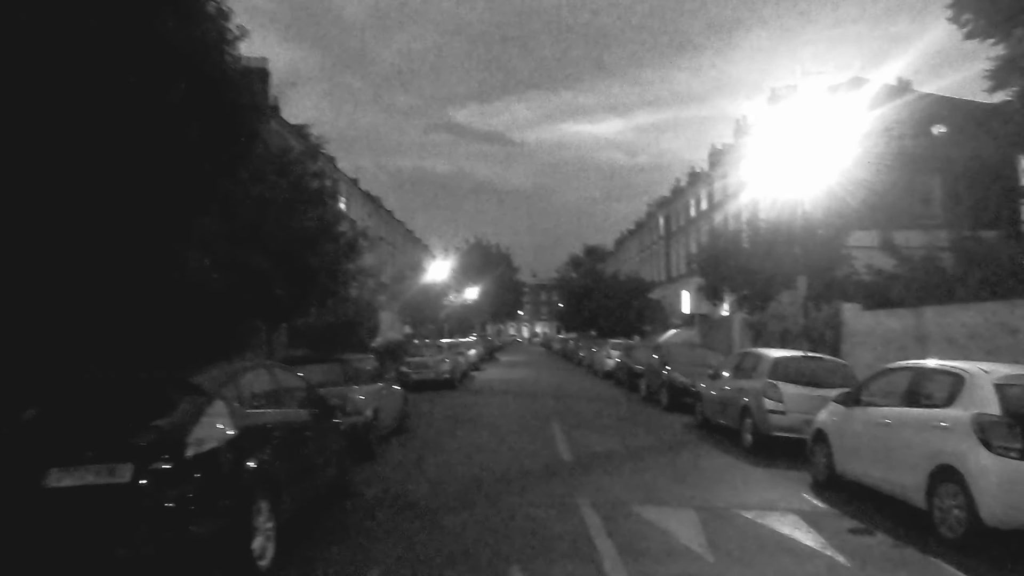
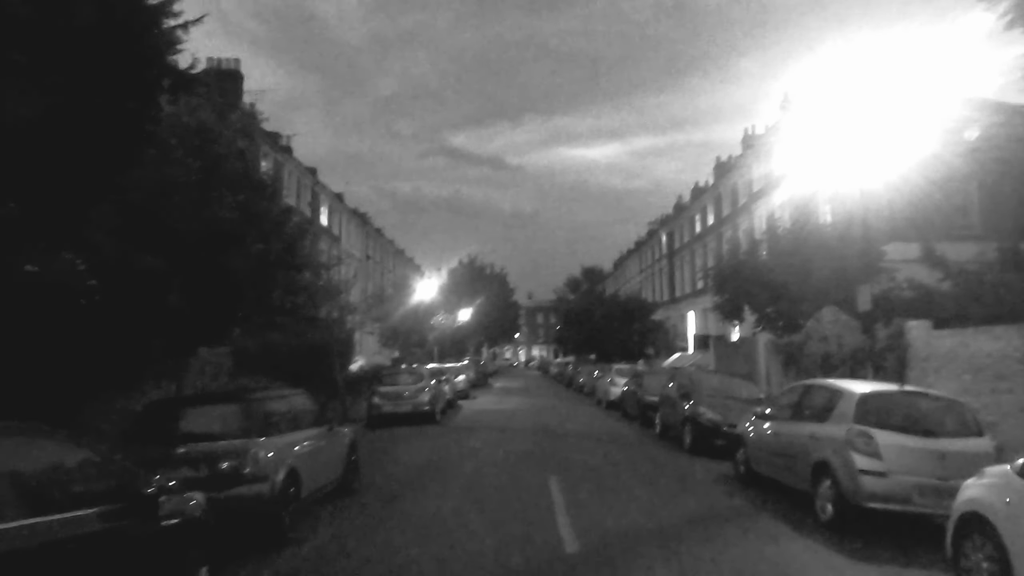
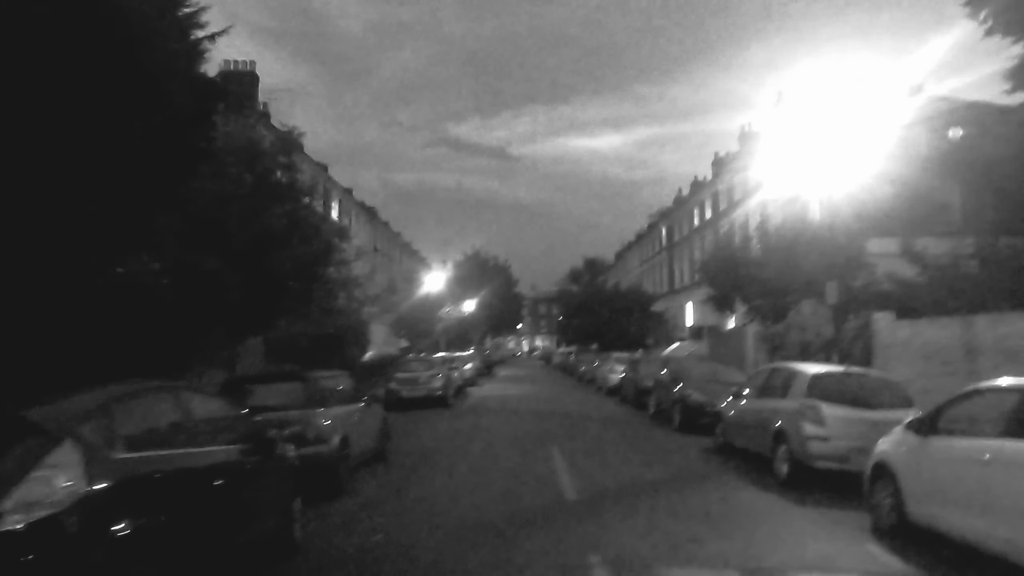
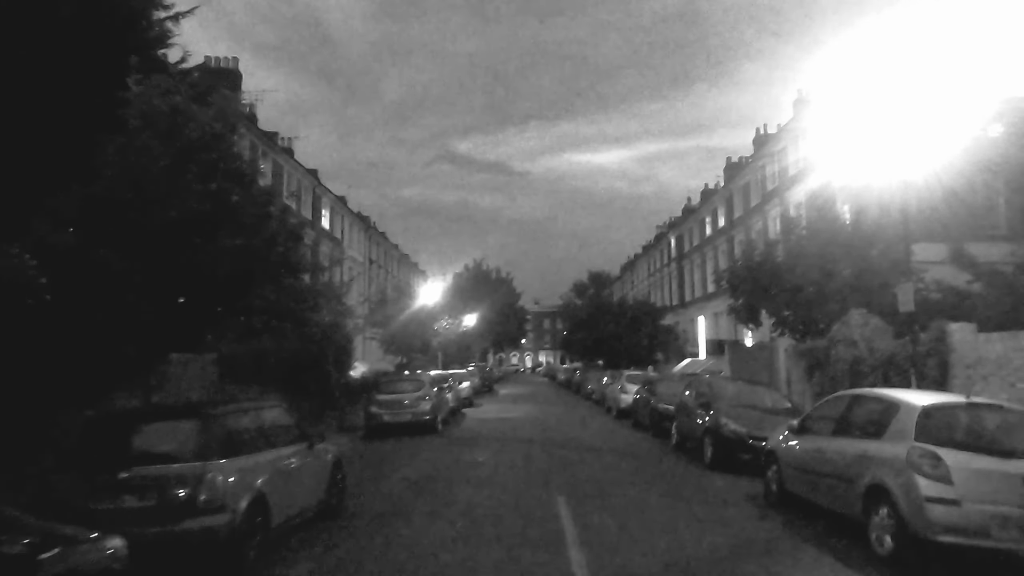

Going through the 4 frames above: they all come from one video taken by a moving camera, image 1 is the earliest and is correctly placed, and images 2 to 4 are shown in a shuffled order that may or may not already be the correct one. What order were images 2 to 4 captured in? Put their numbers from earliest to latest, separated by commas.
3, 2, 4
